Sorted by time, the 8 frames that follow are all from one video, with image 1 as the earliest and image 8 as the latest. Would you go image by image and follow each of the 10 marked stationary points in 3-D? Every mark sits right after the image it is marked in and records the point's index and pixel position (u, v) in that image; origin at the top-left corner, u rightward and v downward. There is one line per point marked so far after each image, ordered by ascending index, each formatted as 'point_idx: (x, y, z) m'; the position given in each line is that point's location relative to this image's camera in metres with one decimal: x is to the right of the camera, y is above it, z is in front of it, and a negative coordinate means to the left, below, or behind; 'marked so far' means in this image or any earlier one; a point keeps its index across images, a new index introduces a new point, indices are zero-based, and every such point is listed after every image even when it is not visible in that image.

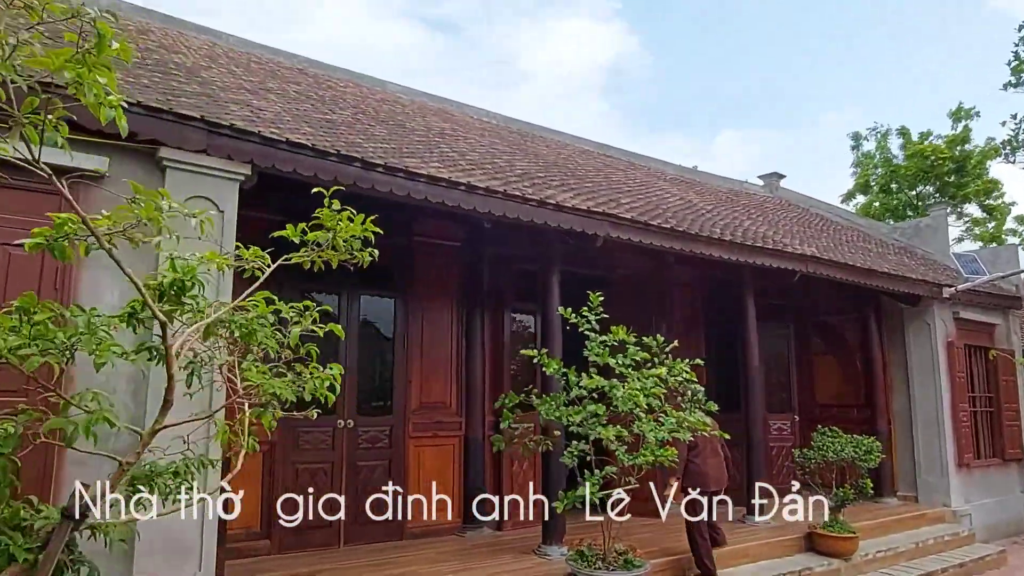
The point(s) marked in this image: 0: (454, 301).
0: (-0.5, -0.1, +5.5) m
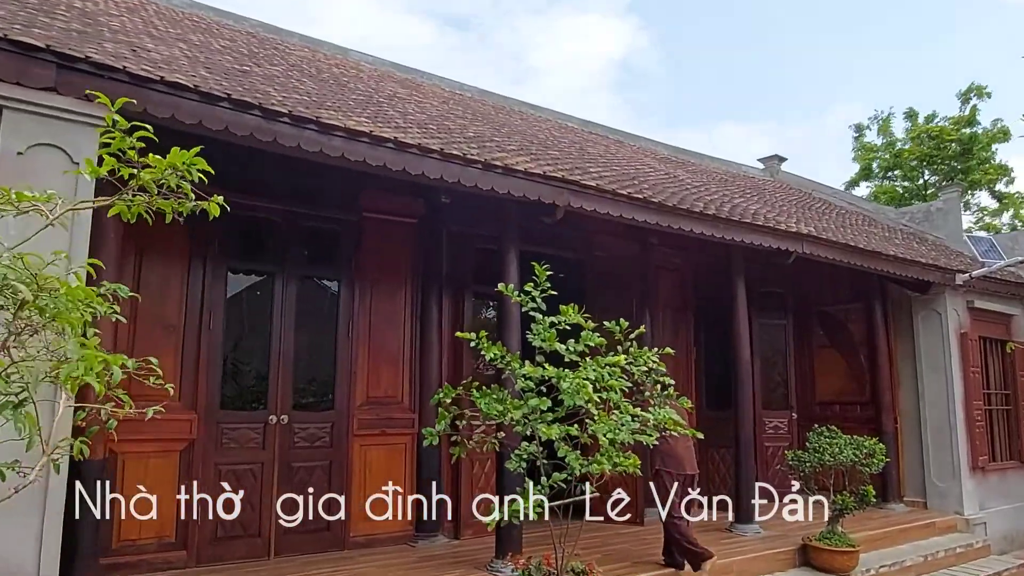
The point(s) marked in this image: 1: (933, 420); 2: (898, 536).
0: (-0.7, 0.0, +4.9) m
1: (+3.8, -1.2, +6.3) m
2: (+2.9, -1.9, +5.2) m
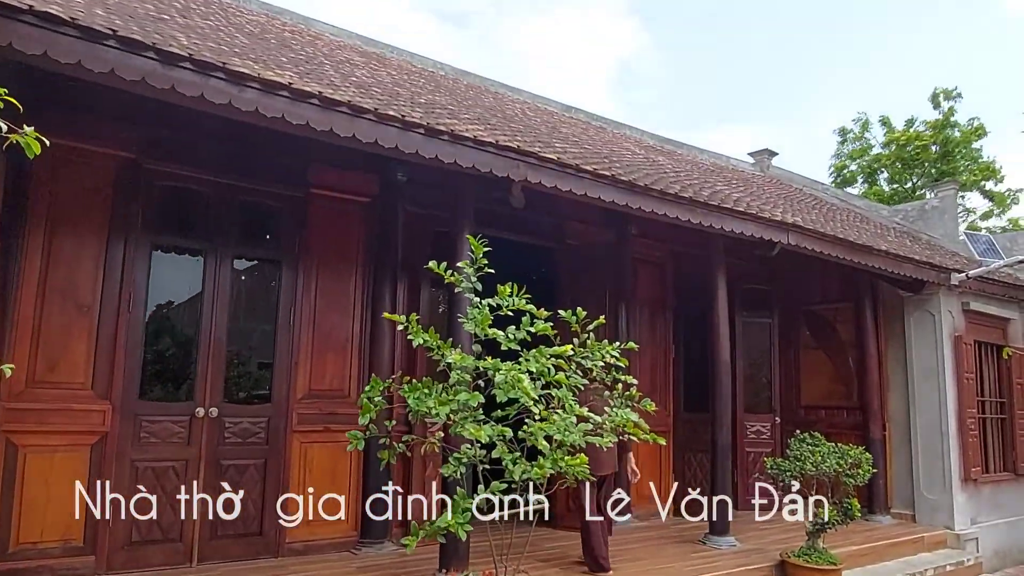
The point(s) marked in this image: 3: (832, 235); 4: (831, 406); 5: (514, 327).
0: (-1.0, +0.1, +4.5) m
1: (+3.5, -1.2, +5.9) m
2: (+2.6, -1.9, +4.9) m
3: (+2.3, +0.4, +4.9) m
4: (+2.9, -1.1, +6.4) m
5: (0.0, -0.1, +2.5) m
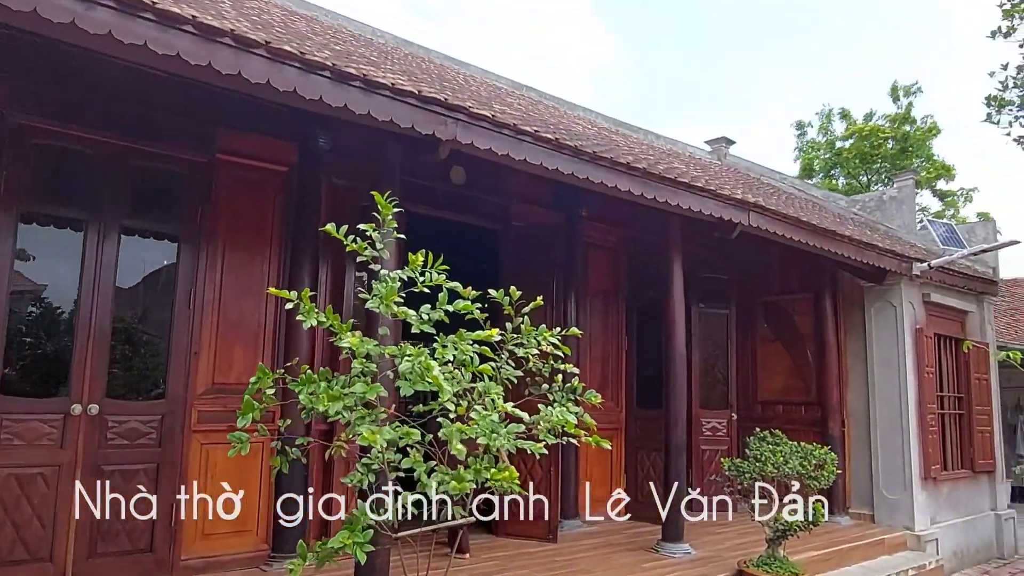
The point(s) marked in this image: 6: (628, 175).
0: (-1.4, +0.2, +4.0) m
1: (+3.0, -1.1, +5.7) m
2: (+2.2, -1.8, +4.6) m
3: (+1.9, +0.5, +4.5) m
4: (+2.4, -1.0, +6.1) m
5: (-0.3, -0.1, +2.1) m
6: (+0.6, +0.6, +3.6) m
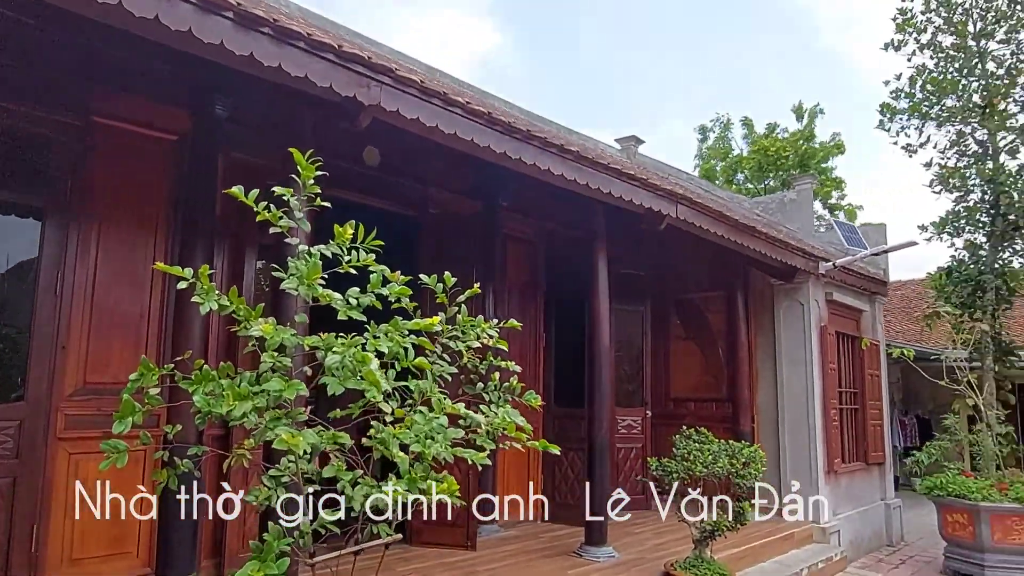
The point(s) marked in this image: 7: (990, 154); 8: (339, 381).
0: (-1.8, +0.3, +3.5) m
1: (+2.3, -1.1, +5.8) m
2: (+1.6, -1.7, +4.6) m
3: (+1.3, +0.5, +4.5) m
4: (+1.7, -1.0, +6.1) m
5: (-0.4, 0.0, +1.8) m
6: (+0.2, +0.6, +3.4) m
7: (+5.3, +1.5, +7.7) m
8: (-0.4, -0.2, +1.7) m
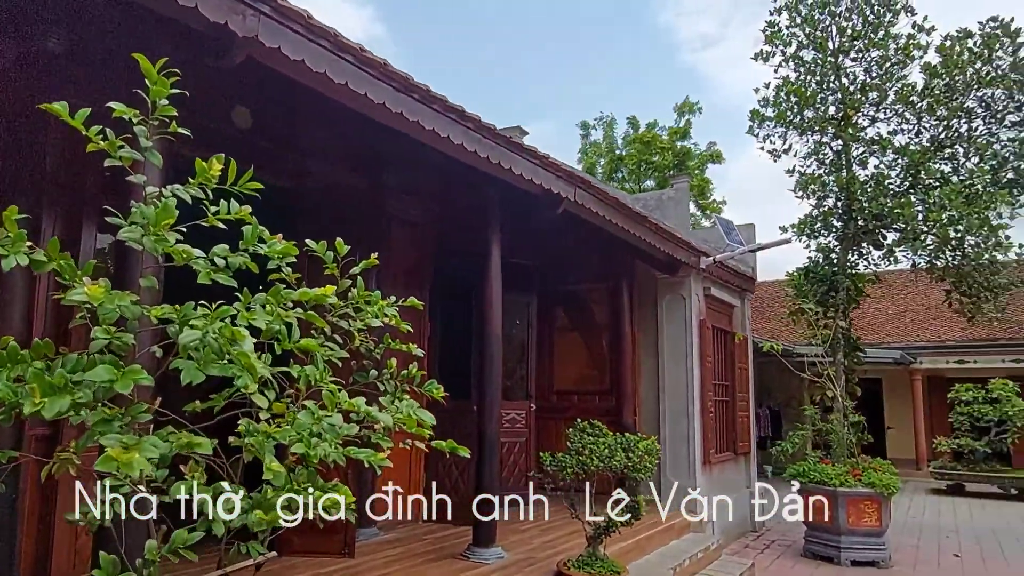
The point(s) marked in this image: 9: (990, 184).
0: (-2.2, +0.4, +2.9) m
1: (+1.3, -1.0, +5.9) m
2: (+0.9, -1.7, +4.6) m
3: (+0.6, +0.6, +4.4) m
4: (+0.6, -0.9, +6.1) m
5: (-0.6, +0.1, +1.4) m
6: (-0.2, +0.7, +3.1) m
7: (+4.0, +1.5, +8.3) m
8: (-0.6, -0.1, +1.3) m
9: (+5.2, +1.1, +7.6) m
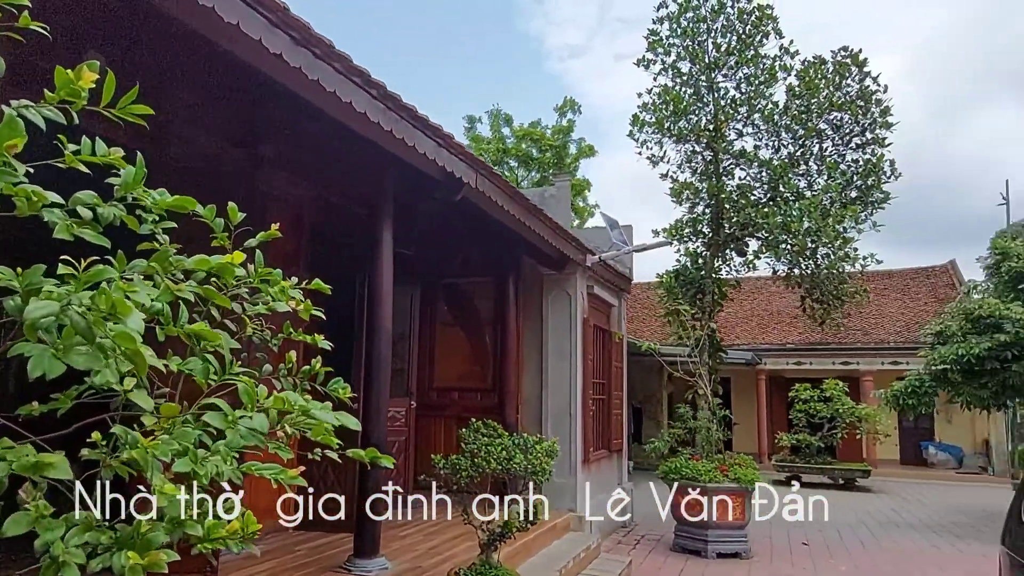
0: (-2.5, +0.6, +2.2) m
1: (+0.3, -1.0, +5.8) m
2: (+0.1, -1.7, +4.4) m
3: (0.0, +0.6, +4.2) m
4: (-0.4, -0.8, +5.8) m
5: (-0.6, +0.1, +1.0) m
6: (-0.6, +0.8, +2.8) m
7: (+2.5, +1.4, +8.7) m
8: (-0.6, -0.1, +0.9) m
9: (+3.9, +1.0, +8.3) m
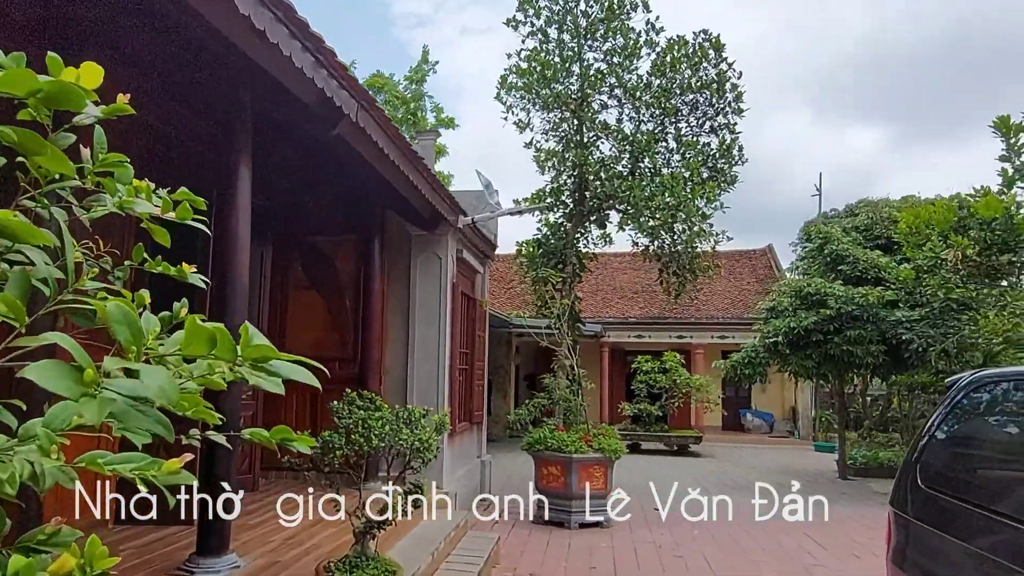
0: (-2.6, +0.8, +1.1) m
1: (-0.7, -0.7, +5.4) m
2: (-0.7, -1.4, +4.0) m
3: (-0.6, +0.8, +3.7) m
4: (-1.4, -0.5, +5.3) m
5: (-0.6, +0.3, +0.5) m
6: (-0.9, +1.0, +2.2) m
7: (+0.8, +1.8, +8.6) m
8: (-0.5, 0.0, +0.4) m
9: (+2.2, +1.3, +8.6) m
